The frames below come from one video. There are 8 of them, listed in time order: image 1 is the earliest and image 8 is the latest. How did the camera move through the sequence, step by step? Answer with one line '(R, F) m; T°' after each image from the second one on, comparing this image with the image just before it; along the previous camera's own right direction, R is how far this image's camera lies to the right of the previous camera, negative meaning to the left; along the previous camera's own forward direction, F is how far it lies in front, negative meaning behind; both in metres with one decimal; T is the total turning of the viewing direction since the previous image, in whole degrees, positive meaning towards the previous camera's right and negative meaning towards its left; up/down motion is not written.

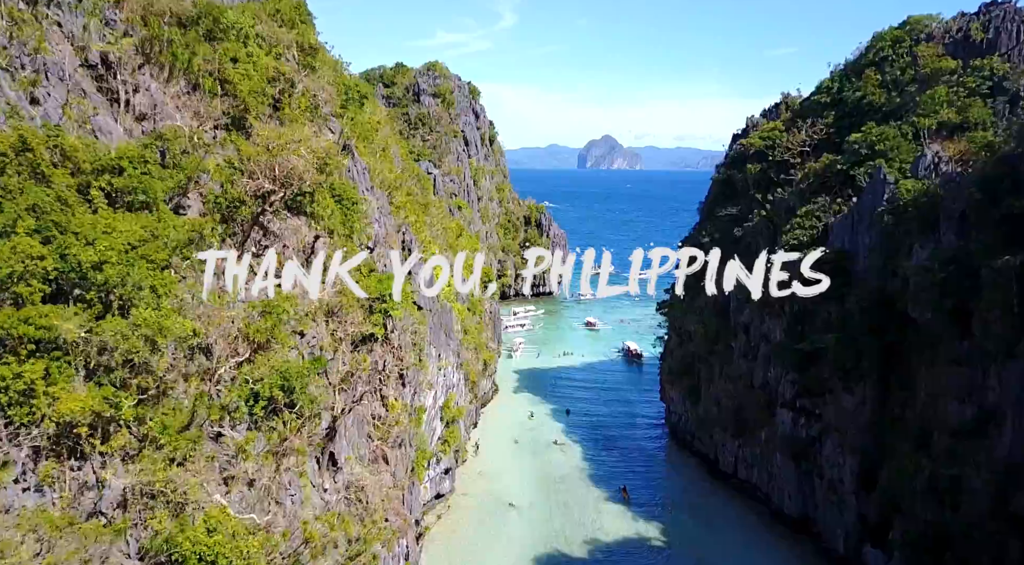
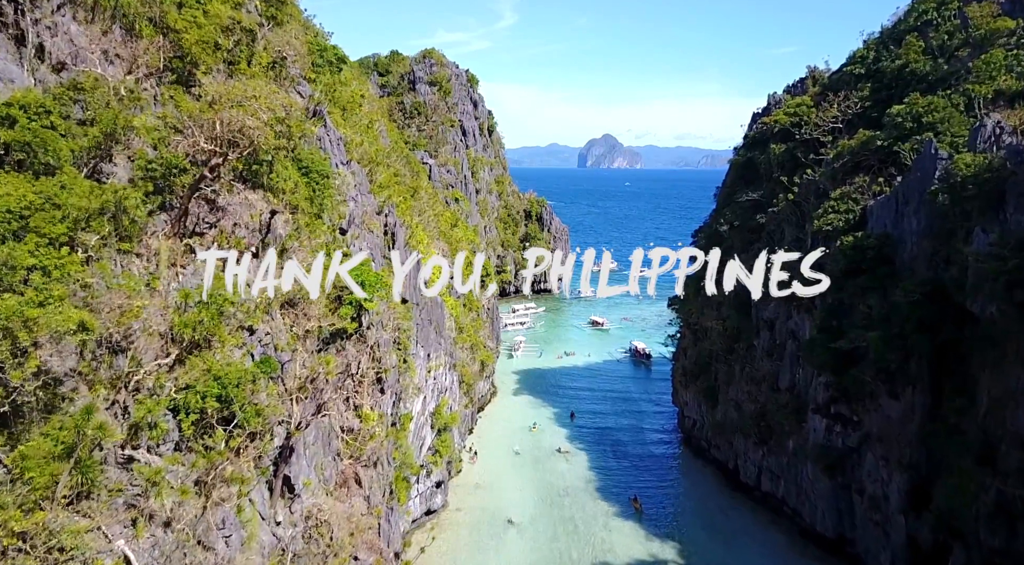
(0.0, +3.3) m; 0°
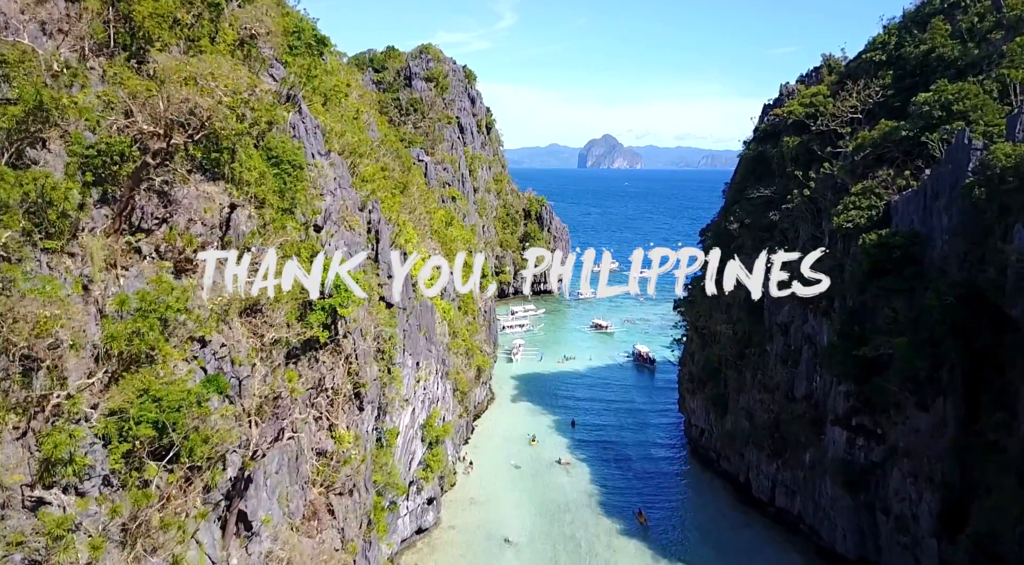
(+0.1, +1.9) m; 0°
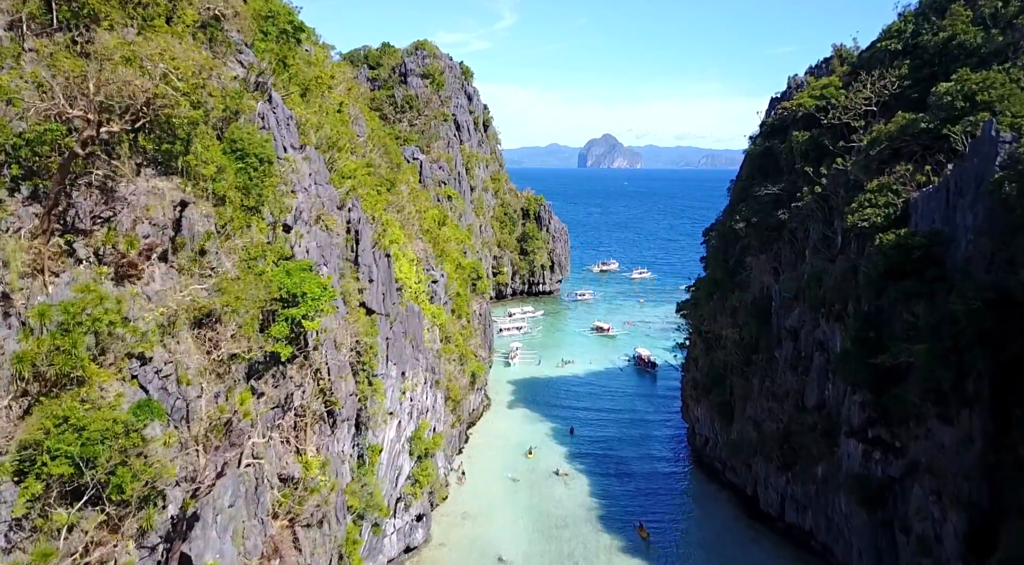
(+0.2, +1.5) m; 0°
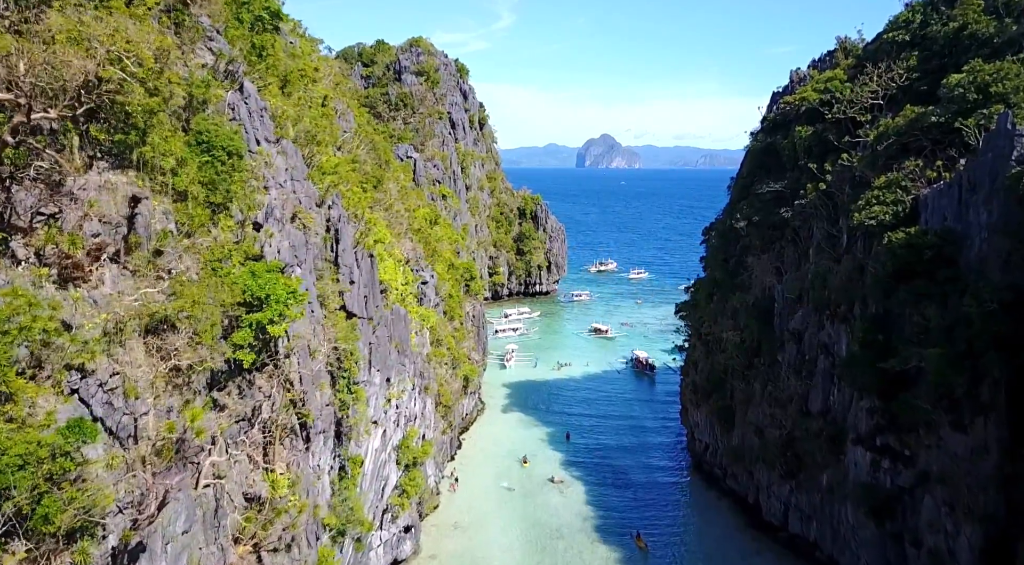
(+0.2, +1.0) m; 0°
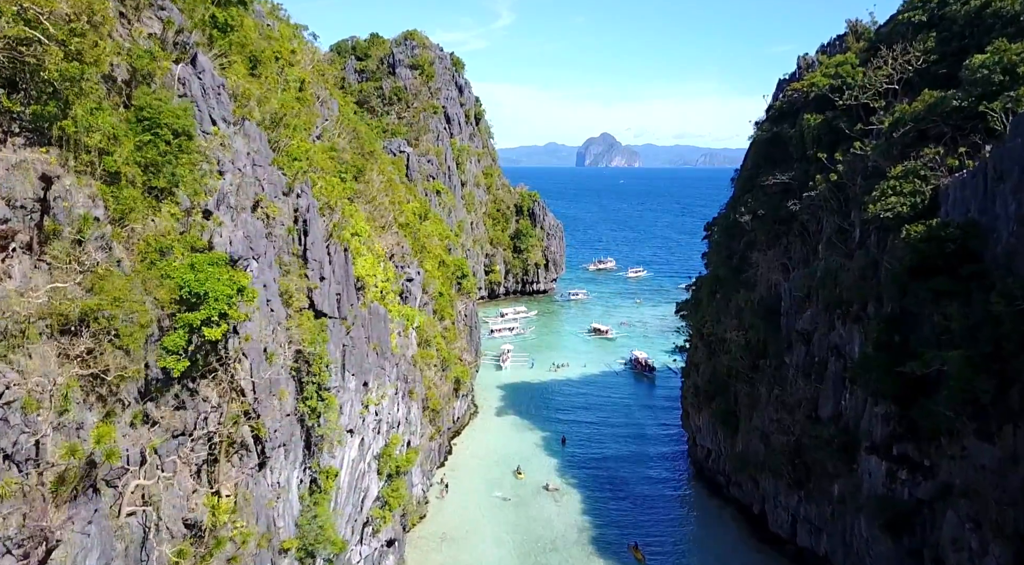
(+0.3, +1.6) m; 0°
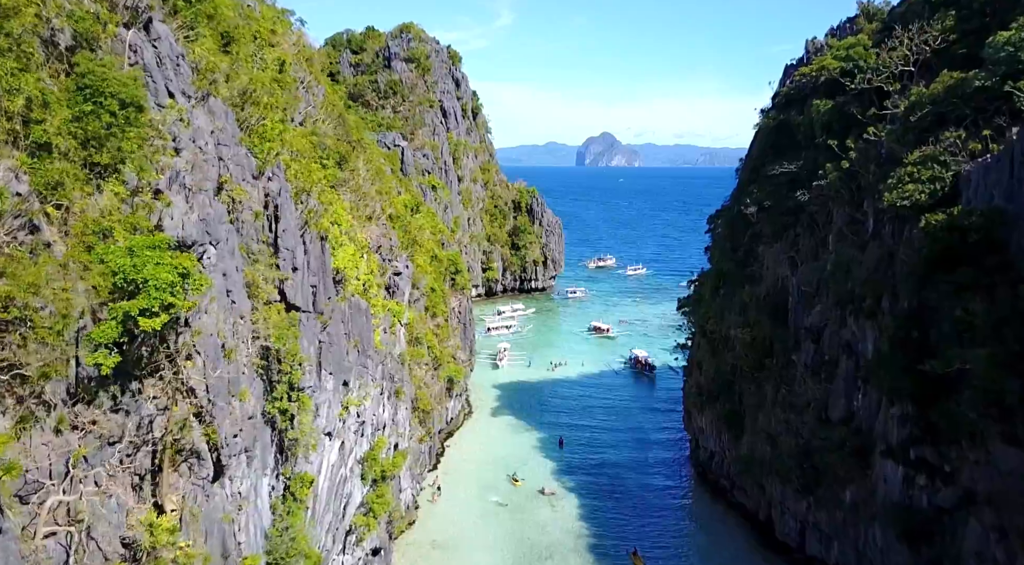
(+0.2, +1.3) m; 0°
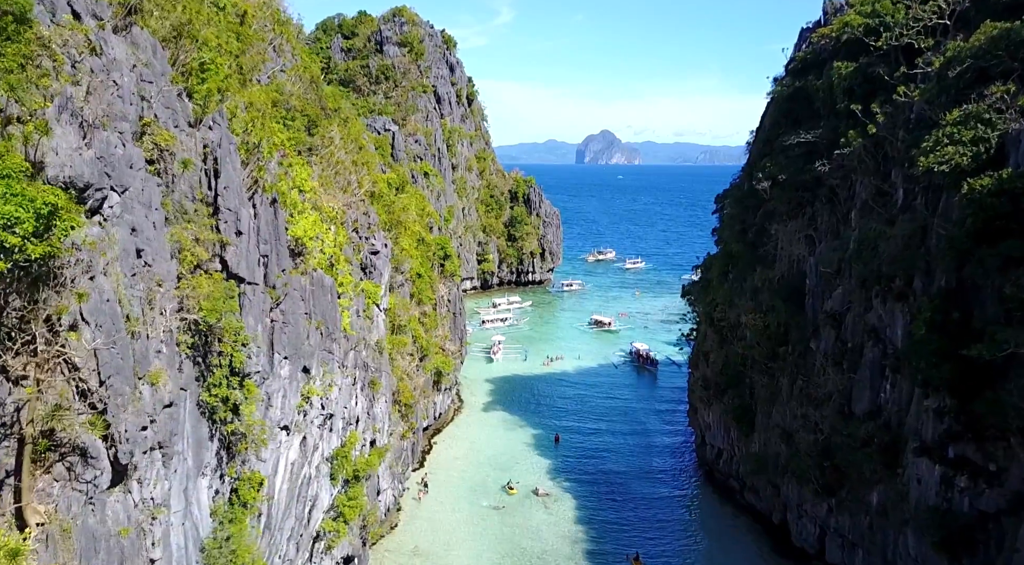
(+0.3, +2.2) m; 0°
